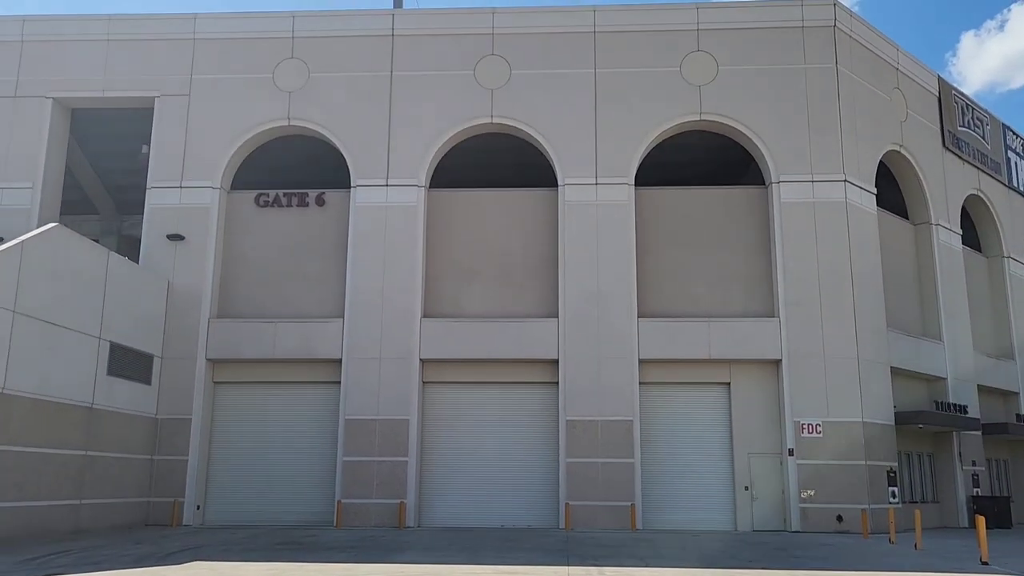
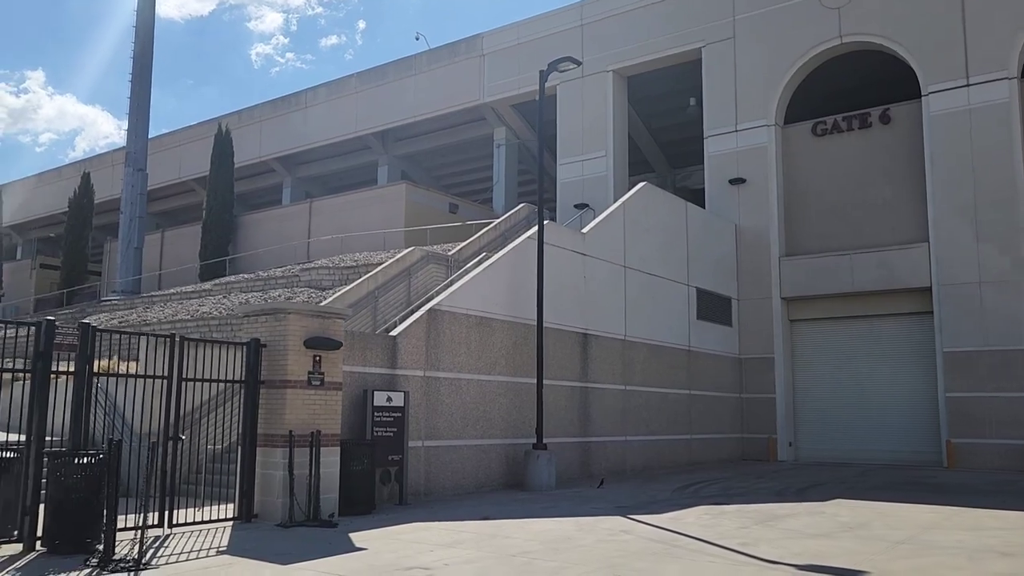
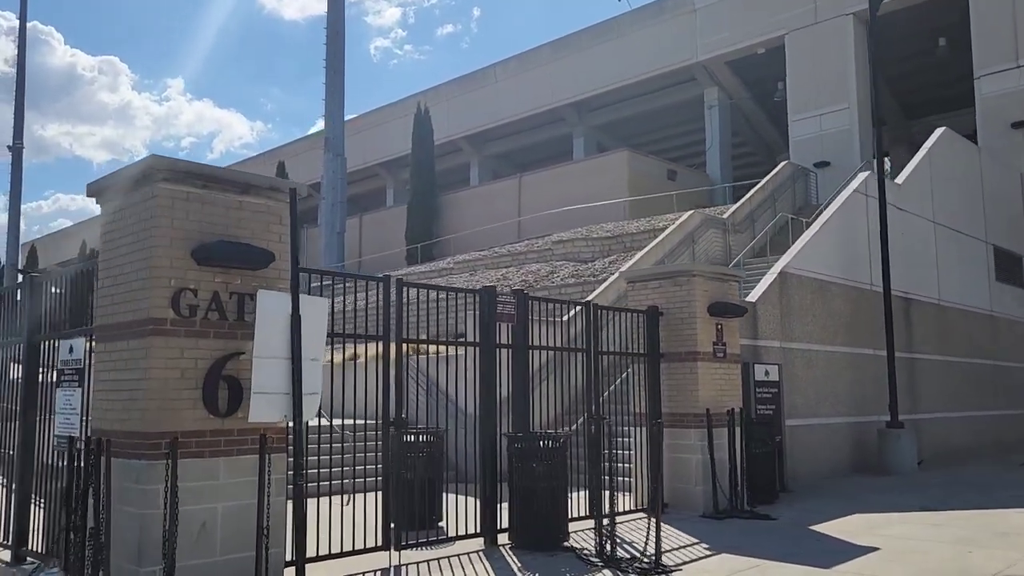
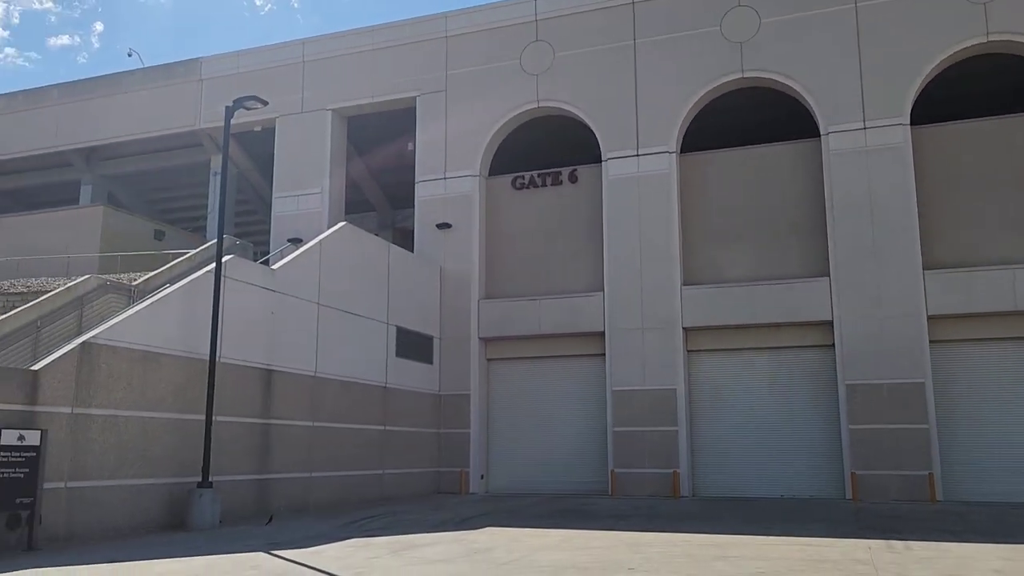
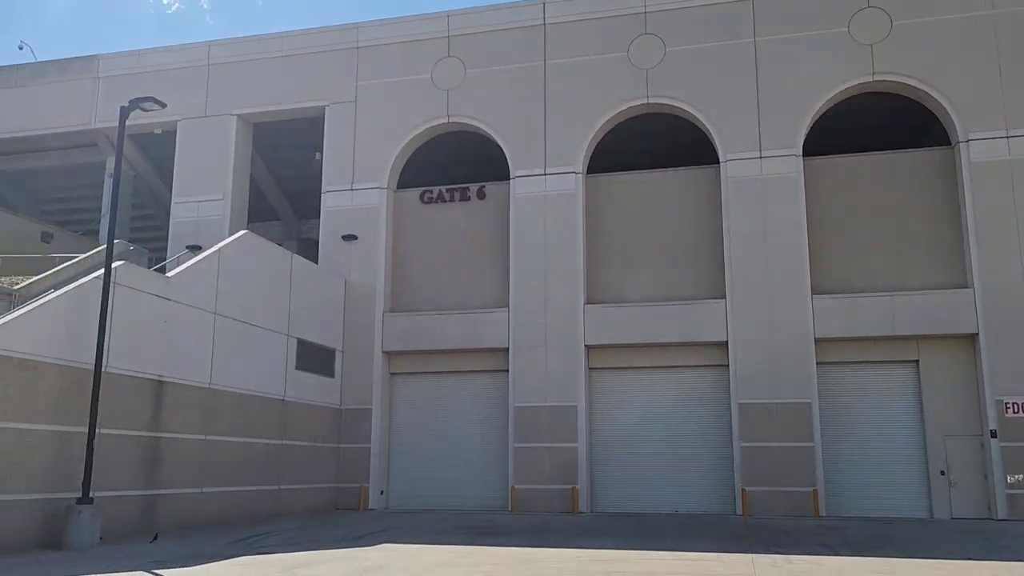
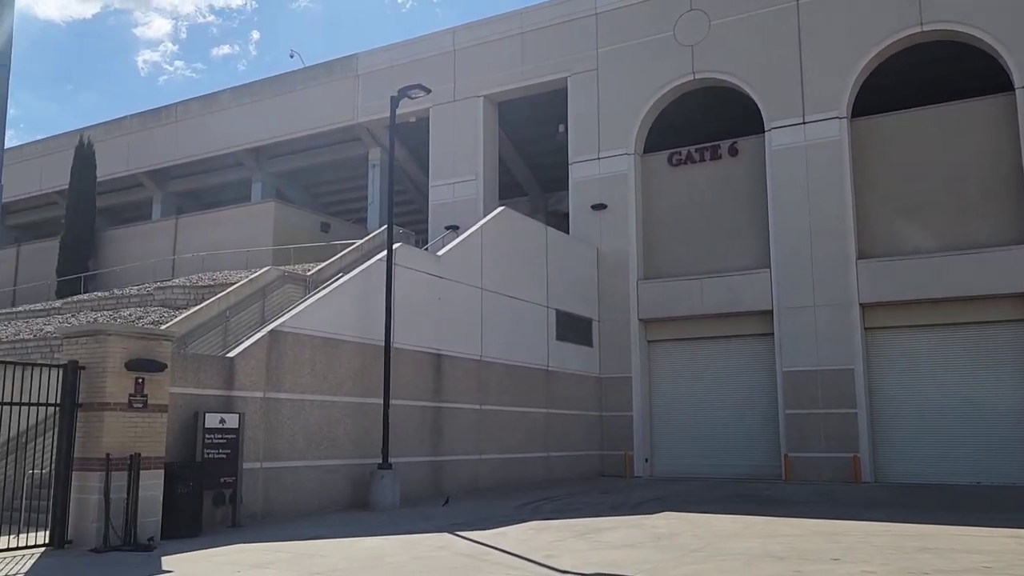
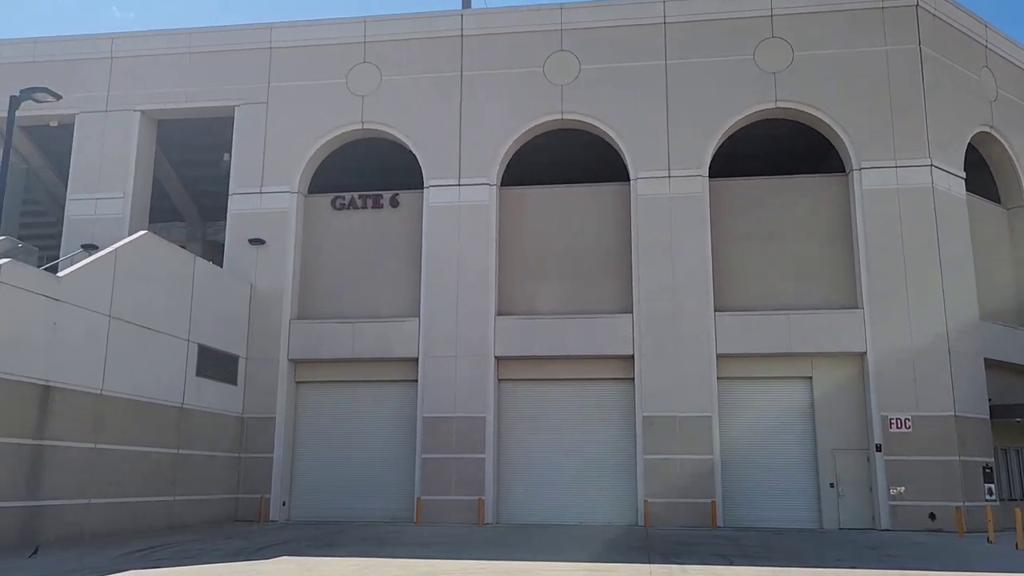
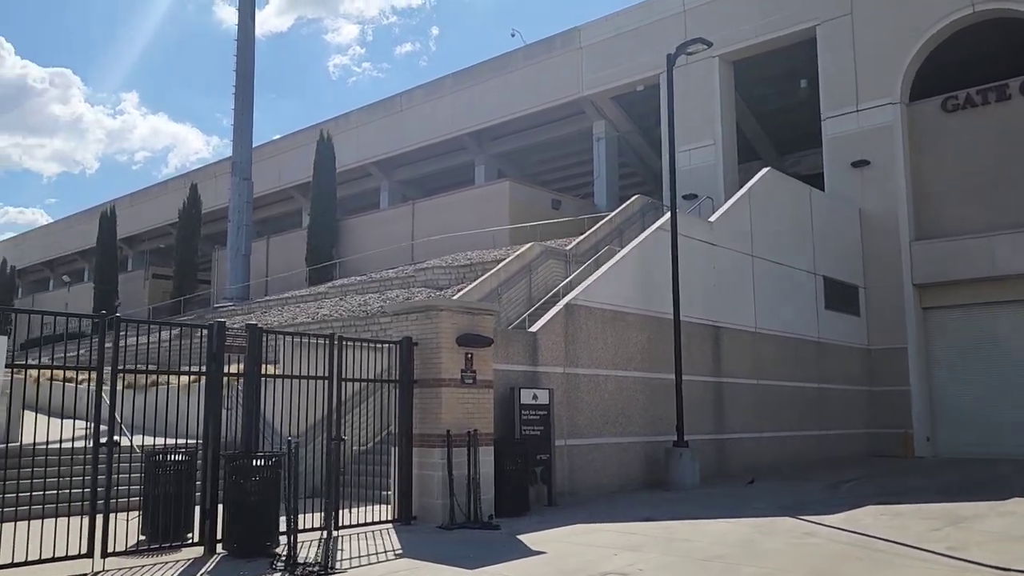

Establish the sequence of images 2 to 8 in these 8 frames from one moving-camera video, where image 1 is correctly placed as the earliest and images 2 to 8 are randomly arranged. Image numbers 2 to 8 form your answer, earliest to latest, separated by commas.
7, 5, 4, 6, 2, 8, 3
